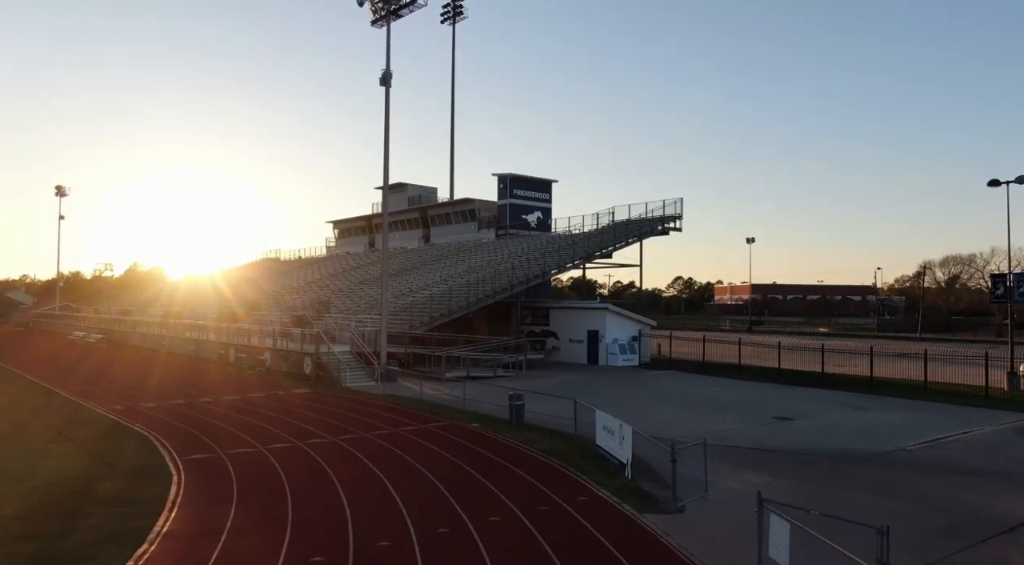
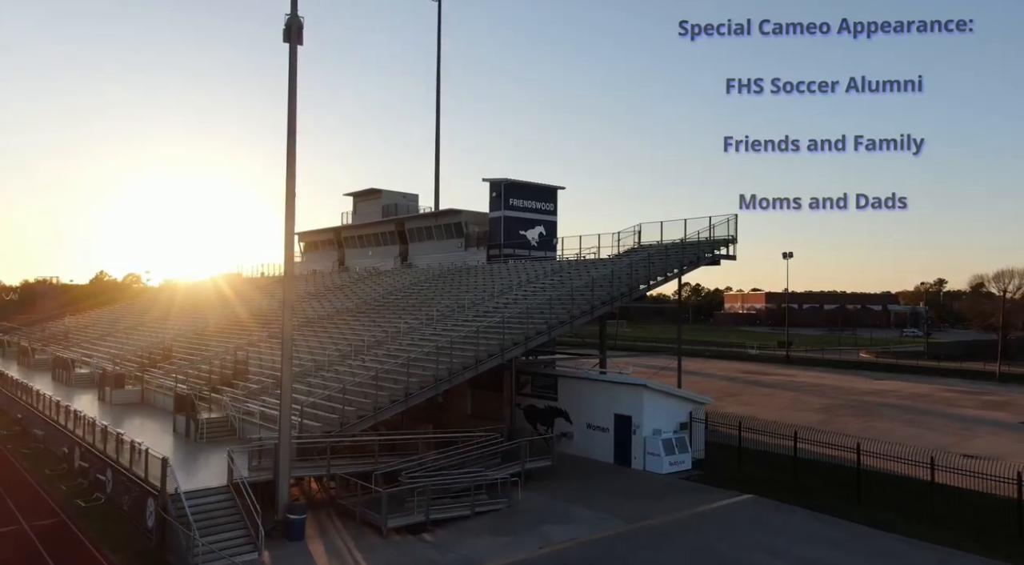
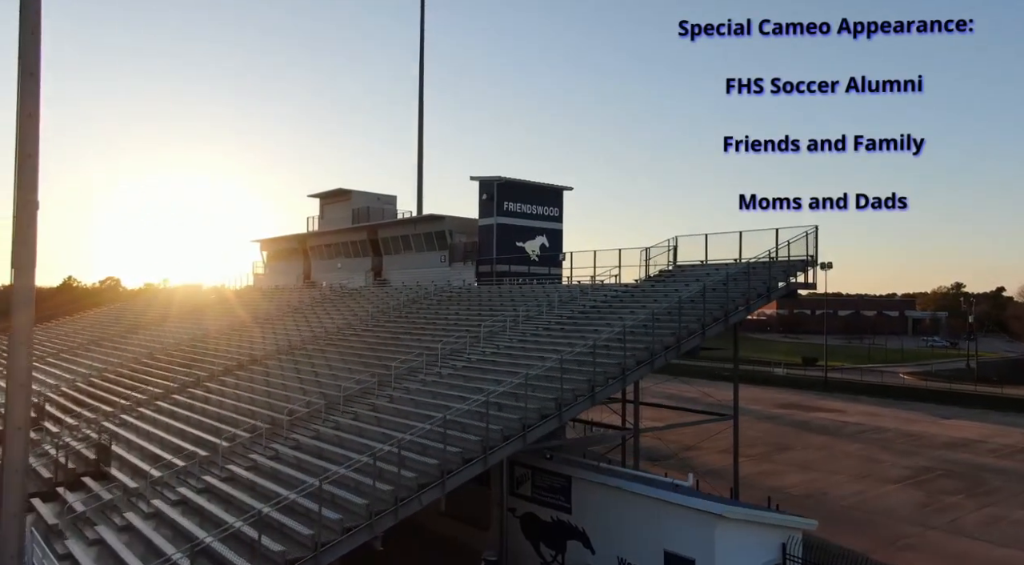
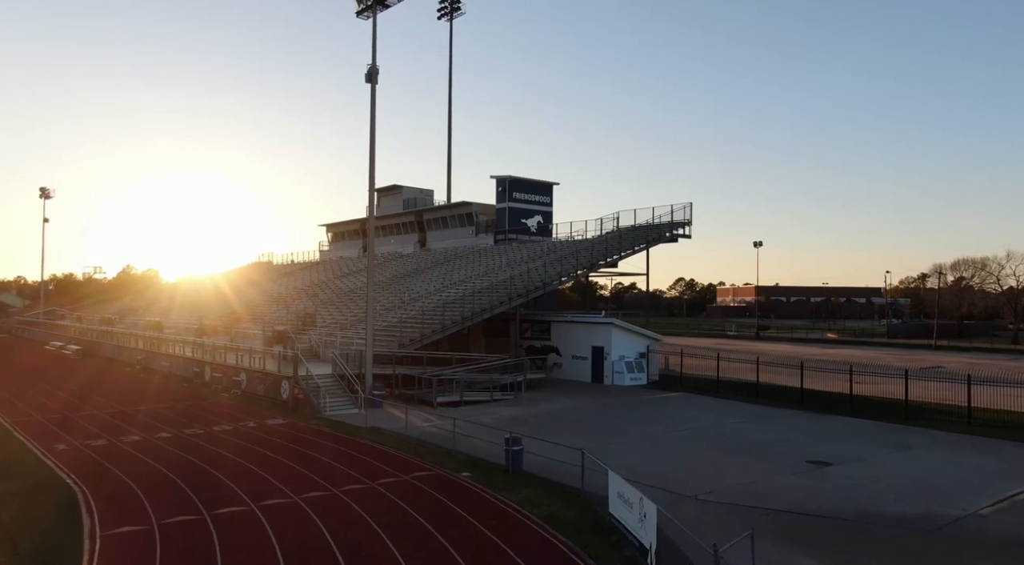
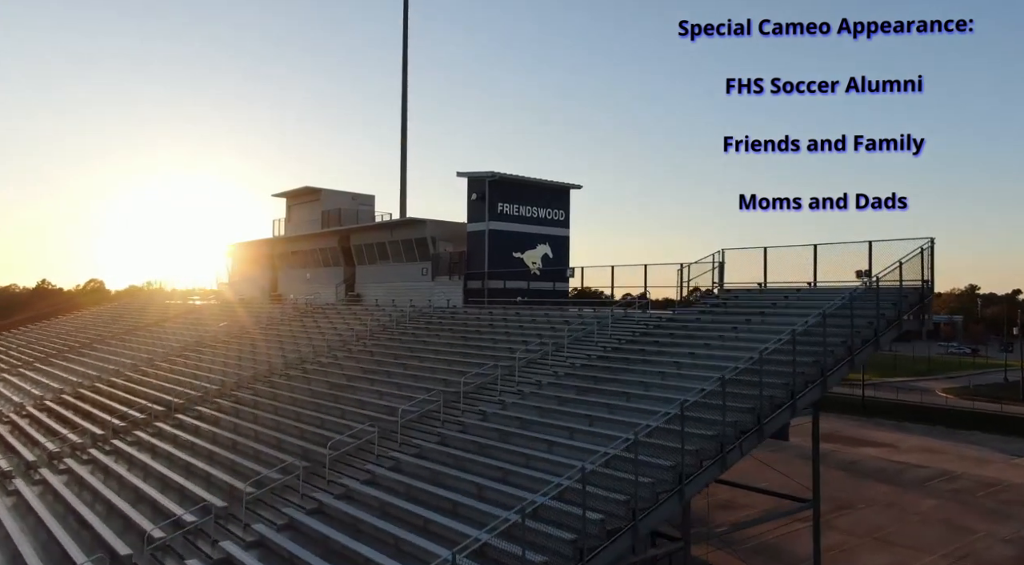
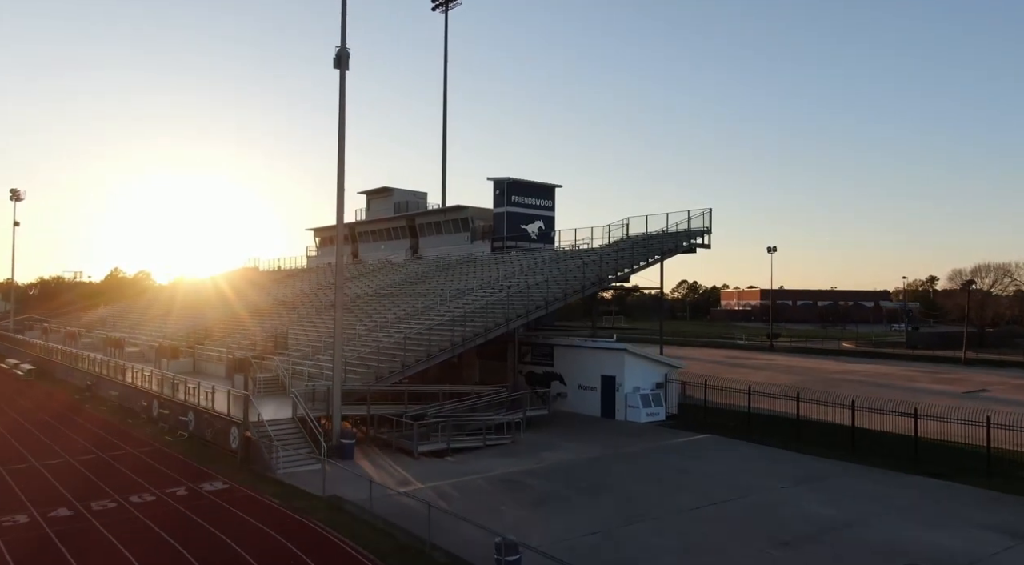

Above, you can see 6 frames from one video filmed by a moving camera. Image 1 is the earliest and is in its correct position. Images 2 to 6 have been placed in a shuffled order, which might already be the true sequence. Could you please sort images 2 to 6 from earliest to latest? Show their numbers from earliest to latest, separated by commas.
4, 6, 2, 3, 5
